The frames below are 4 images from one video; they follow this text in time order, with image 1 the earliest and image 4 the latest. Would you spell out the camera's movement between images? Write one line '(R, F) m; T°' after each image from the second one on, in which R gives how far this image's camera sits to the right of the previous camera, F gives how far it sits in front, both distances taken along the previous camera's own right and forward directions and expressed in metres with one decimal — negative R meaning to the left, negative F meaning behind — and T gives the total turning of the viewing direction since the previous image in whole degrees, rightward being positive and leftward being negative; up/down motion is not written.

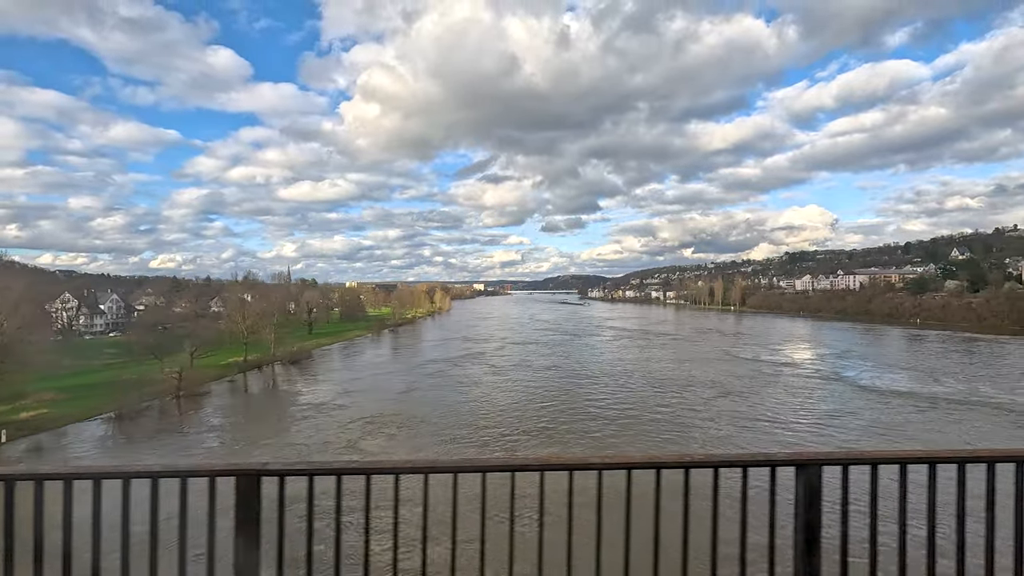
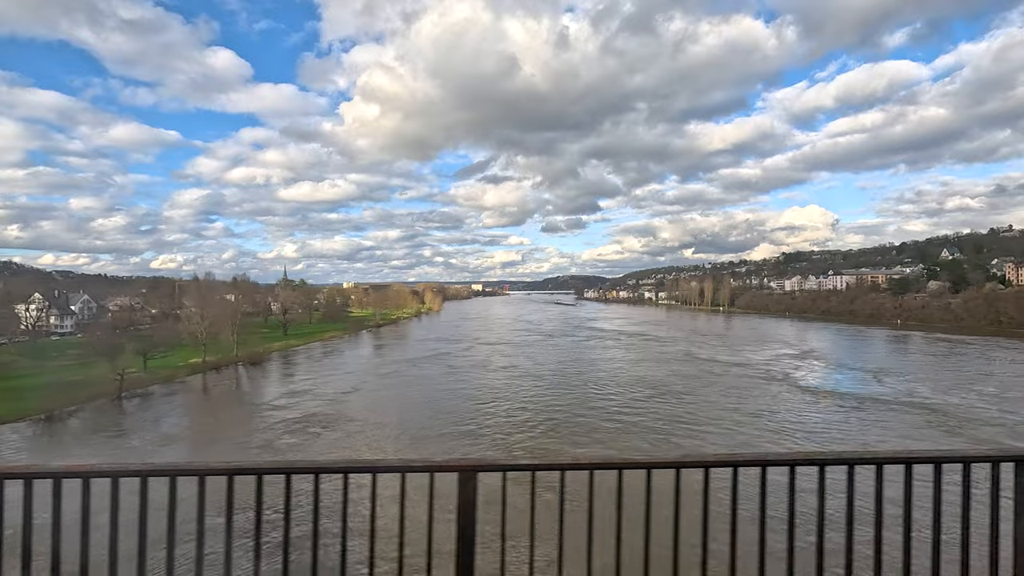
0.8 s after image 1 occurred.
(+2.0, -0.2) m; 0°
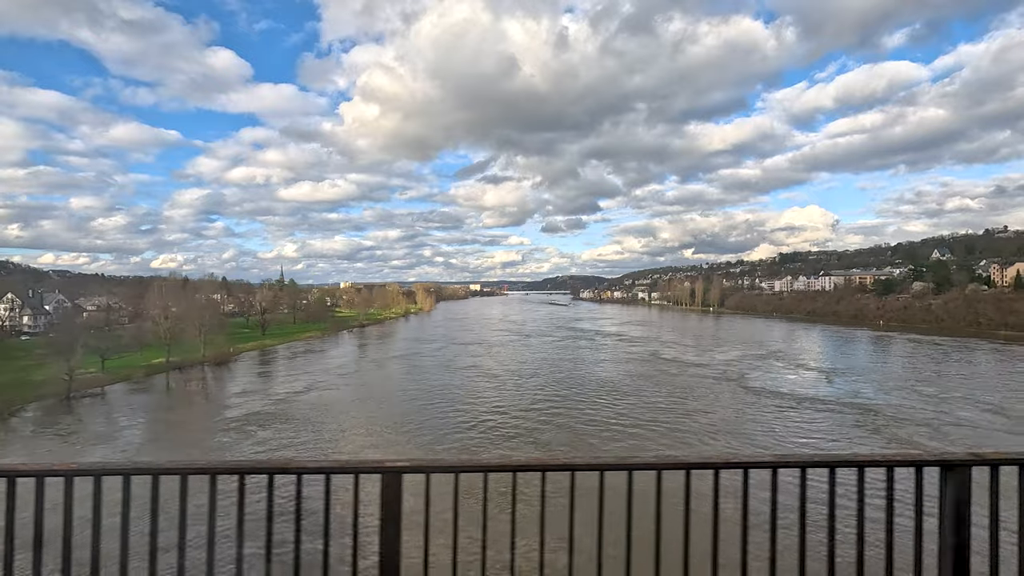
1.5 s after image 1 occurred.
(+1.7, -0.2) m; 0°
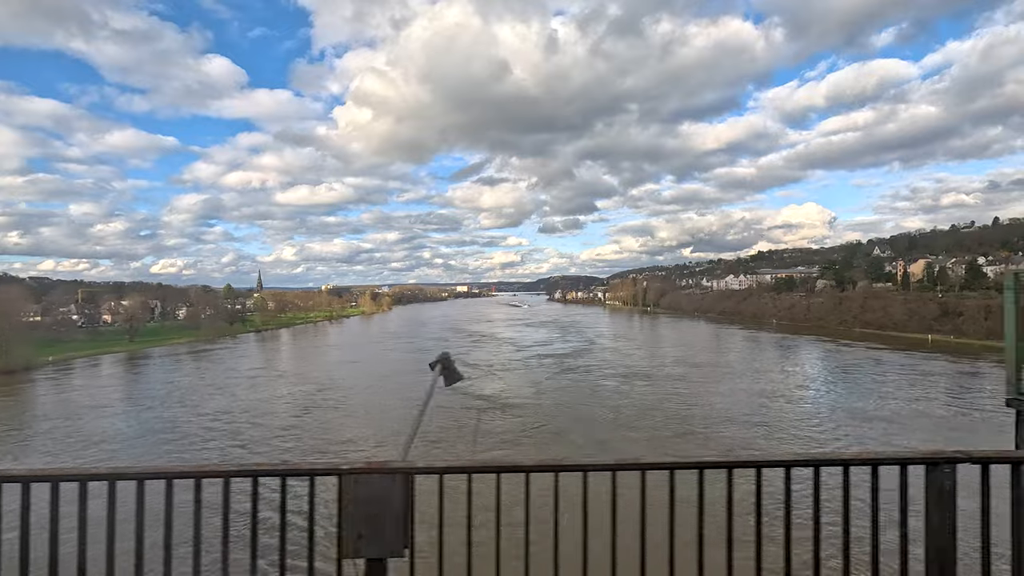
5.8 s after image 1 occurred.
(+10.6, -1.3) m; 0°
